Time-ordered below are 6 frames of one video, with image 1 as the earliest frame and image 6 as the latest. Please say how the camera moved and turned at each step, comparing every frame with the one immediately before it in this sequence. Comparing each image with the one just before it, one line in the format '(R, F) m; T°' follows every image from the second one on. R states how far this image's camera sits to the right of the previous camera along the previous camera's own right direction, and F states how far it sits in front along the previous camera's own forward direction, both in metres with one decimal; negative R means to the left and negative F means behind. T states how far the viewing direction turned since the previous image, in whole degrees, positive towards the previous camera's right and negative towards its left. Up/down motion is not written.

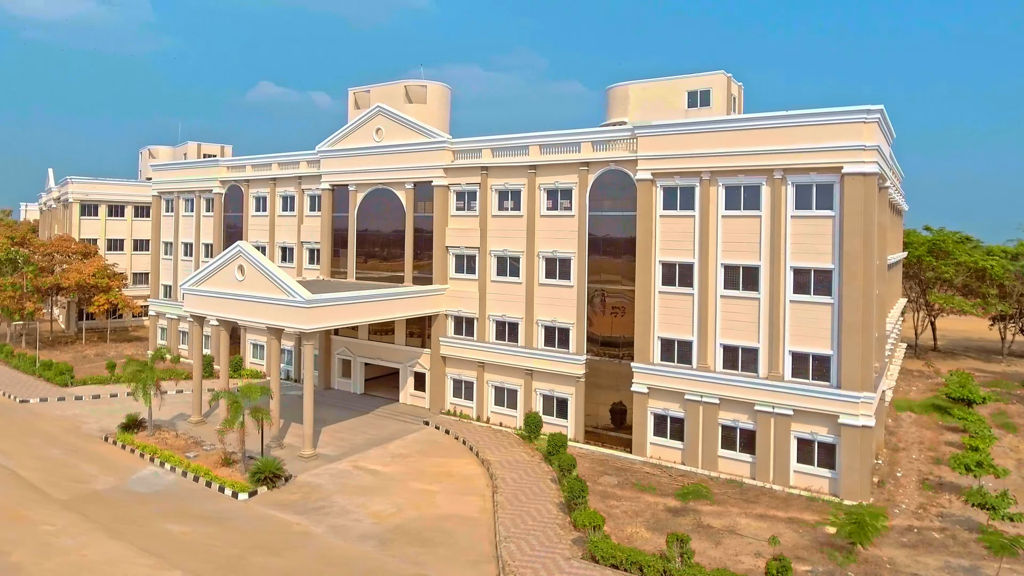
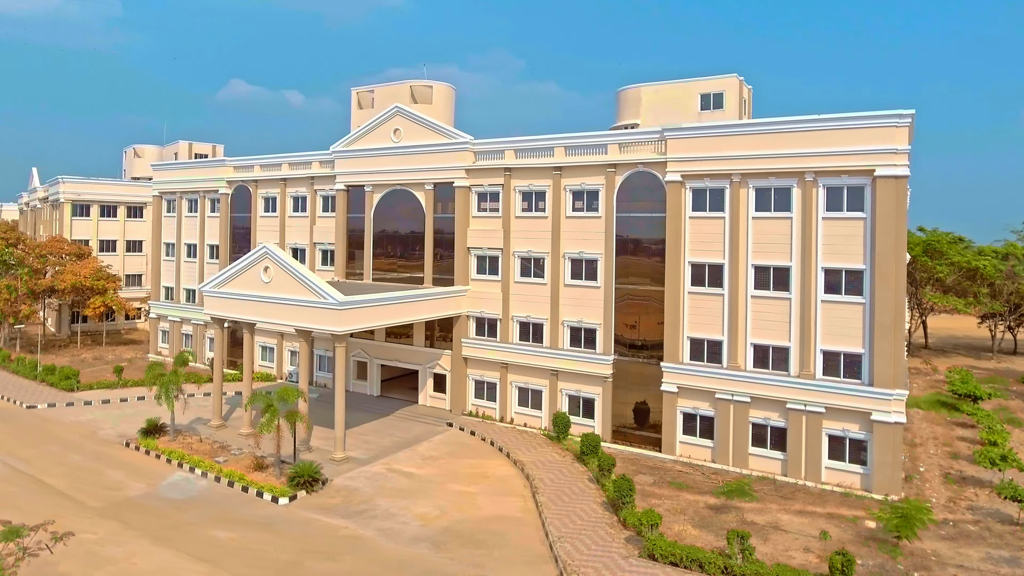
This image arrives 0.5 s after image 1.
(-2.1, 0.0) m; +2°
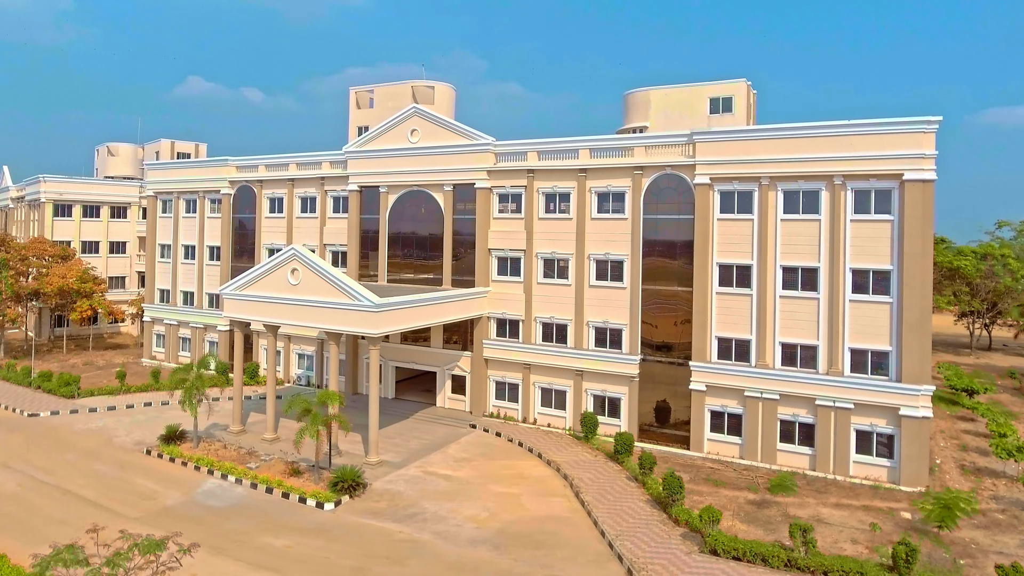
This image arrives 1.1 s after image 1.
(-2.6, 0.0) m; +3°
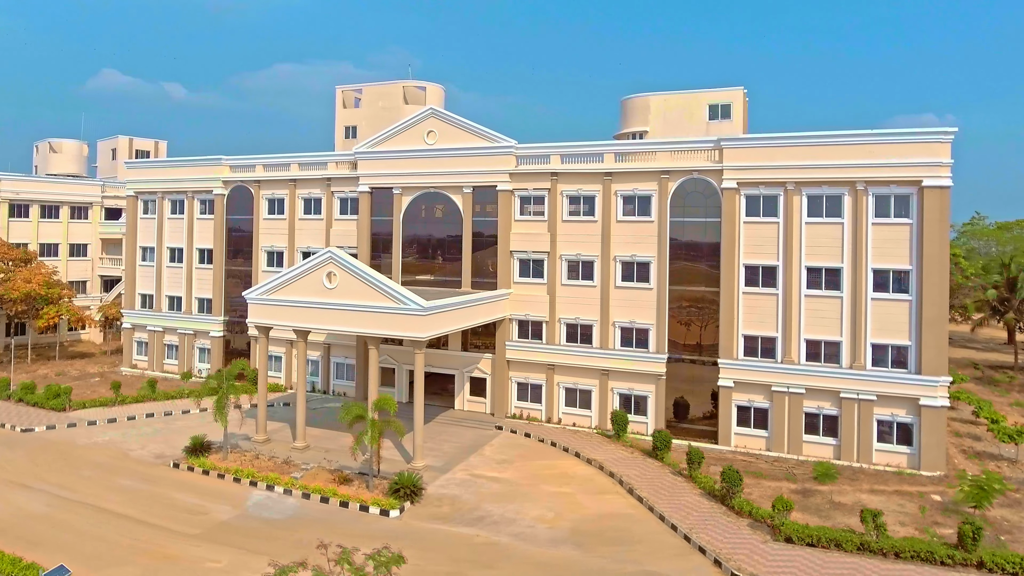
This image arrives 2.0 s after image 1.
(-3.9, 0.0) m; +6°
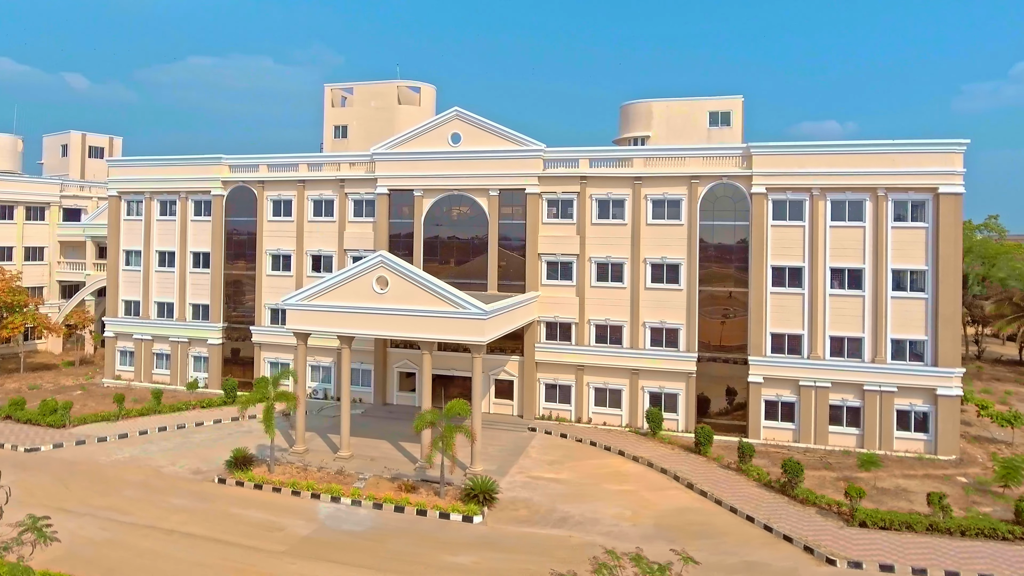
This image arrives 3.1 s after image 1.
(-4.6, +0.1) m; +7°
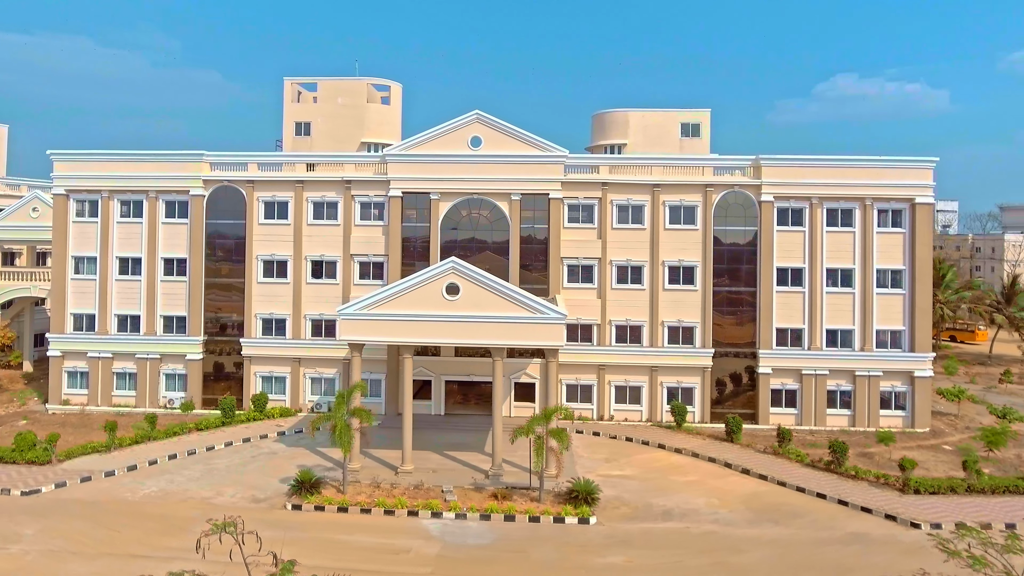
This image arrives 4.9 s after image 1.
(-7.7, +0.7) m; +13°
